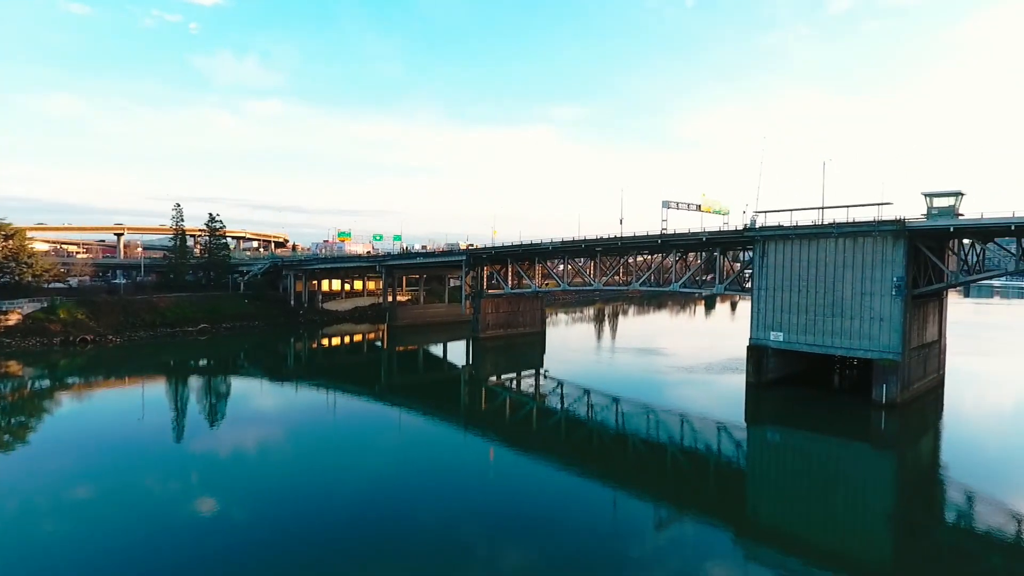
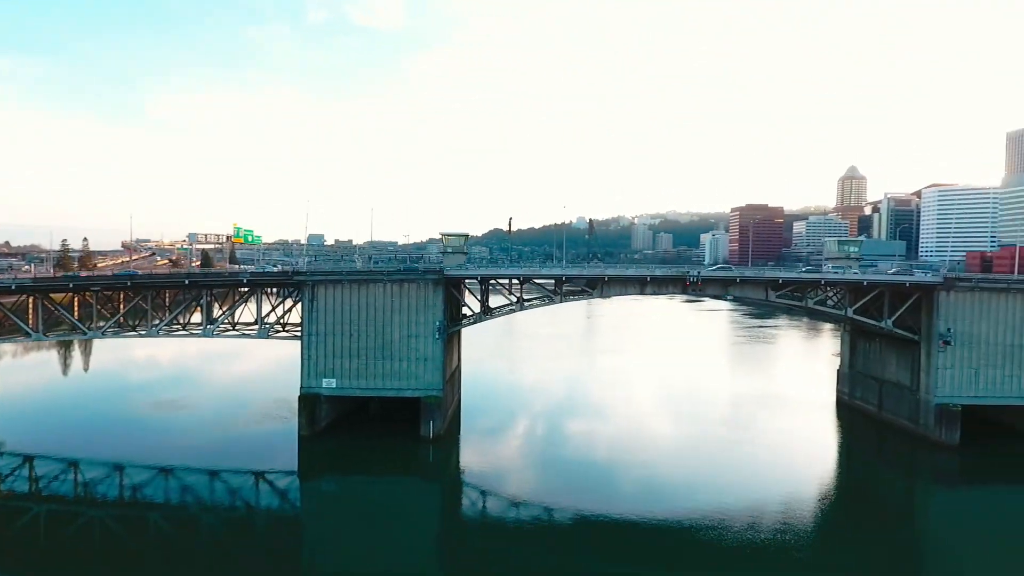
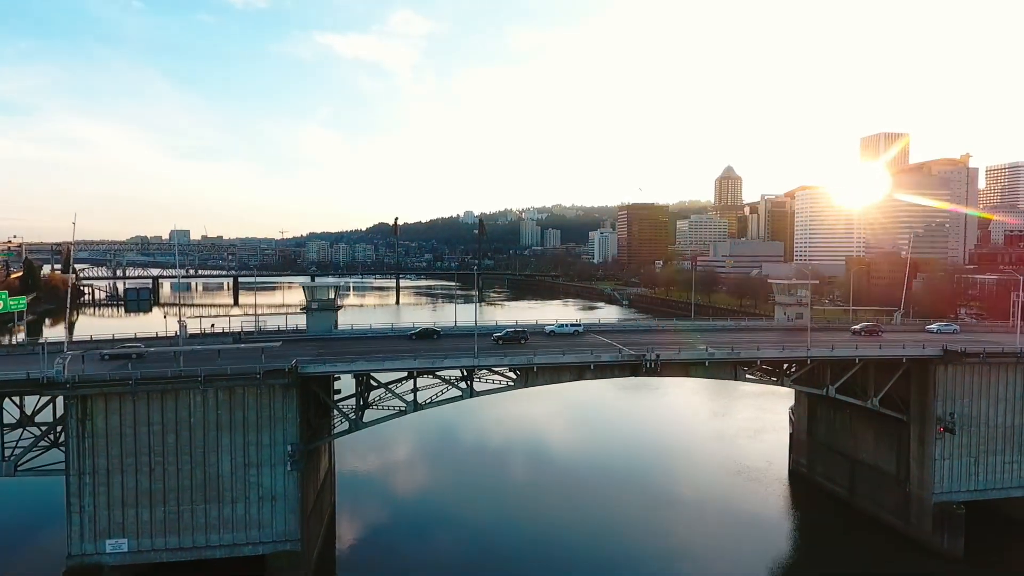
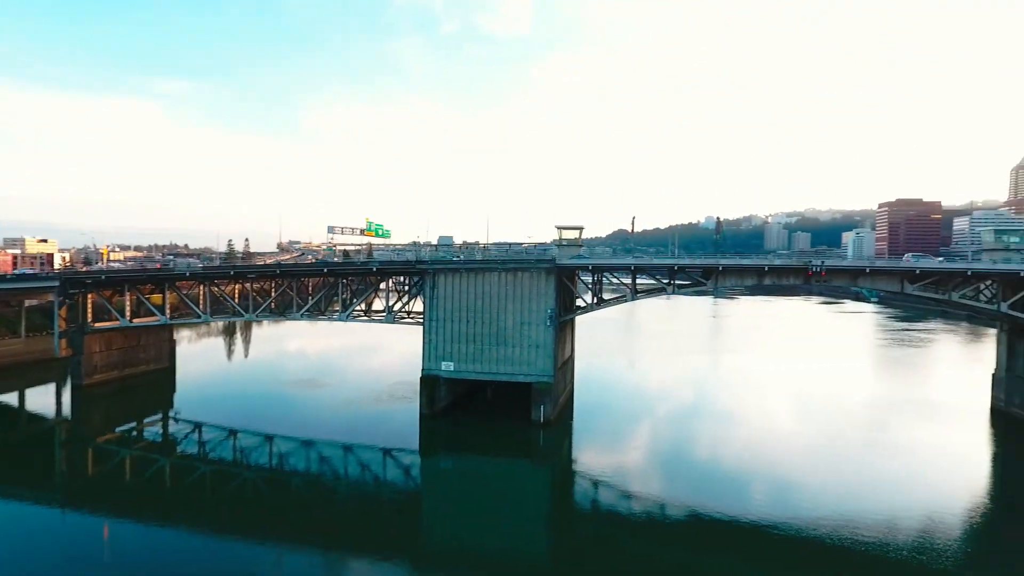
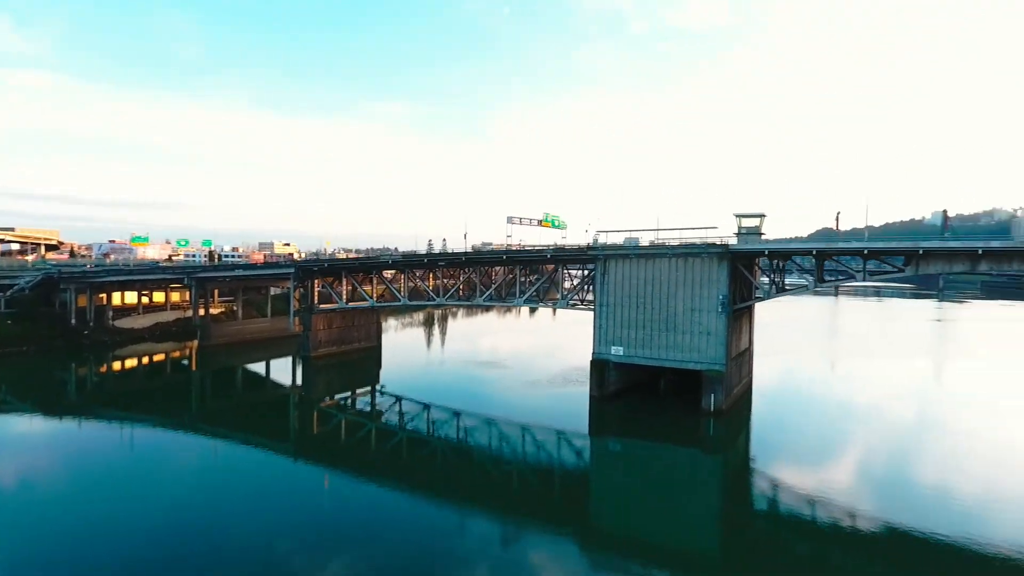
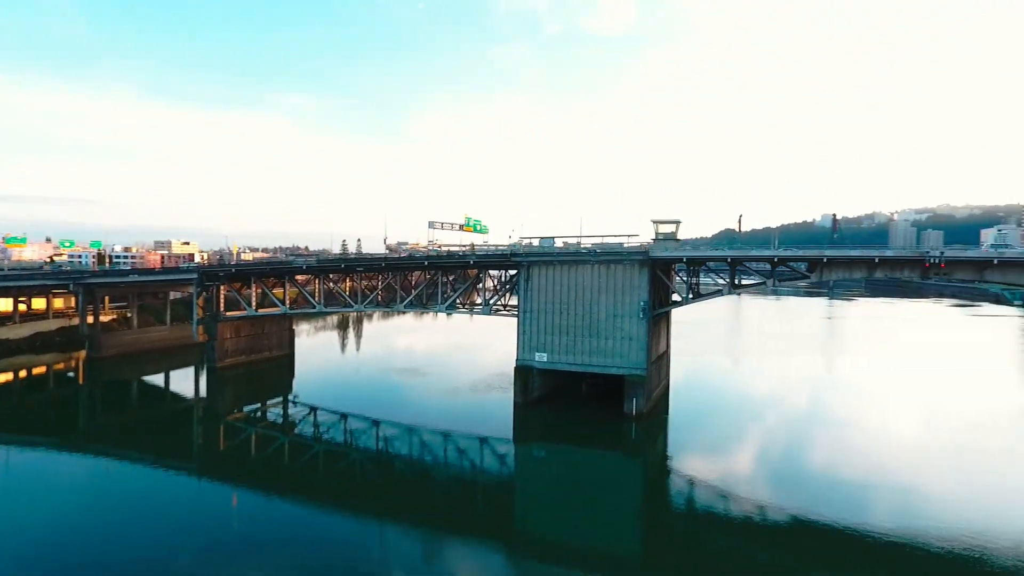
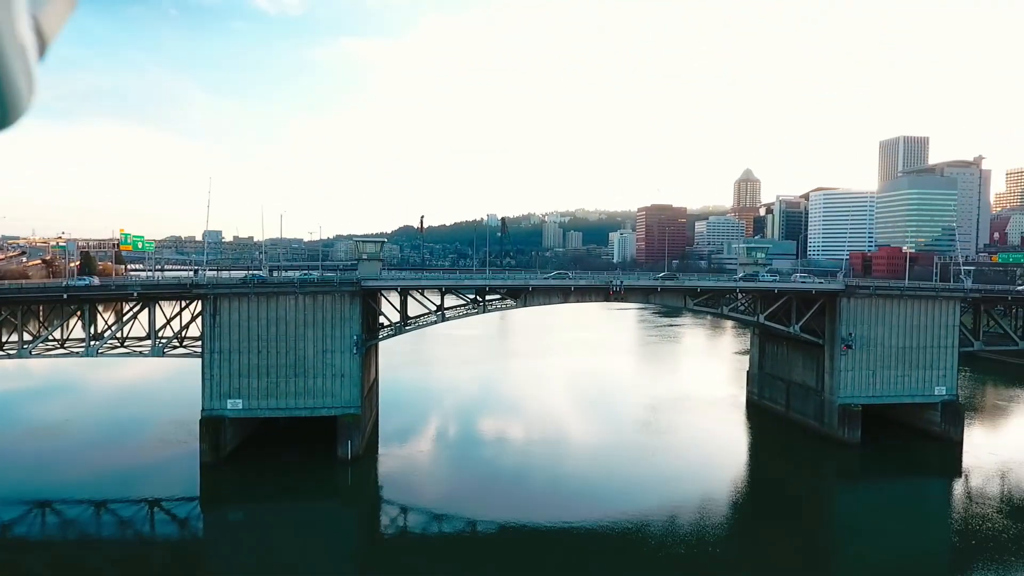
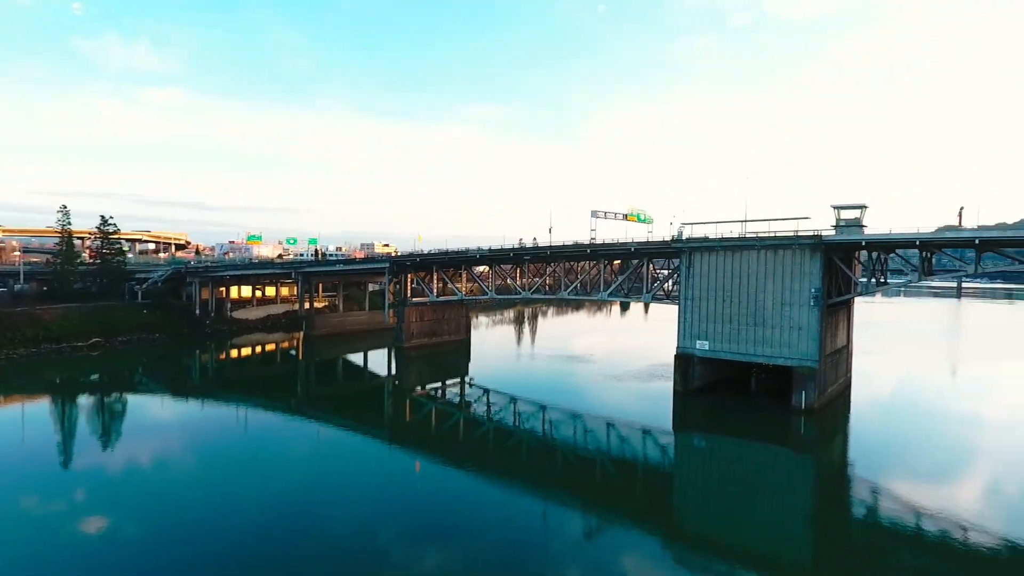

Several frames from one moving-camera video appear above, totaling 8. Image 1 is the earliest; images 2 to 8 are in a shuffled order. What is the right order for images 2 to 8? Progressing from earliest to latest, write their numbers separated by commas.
8, 5, 6, 4, 2, 7, 3
